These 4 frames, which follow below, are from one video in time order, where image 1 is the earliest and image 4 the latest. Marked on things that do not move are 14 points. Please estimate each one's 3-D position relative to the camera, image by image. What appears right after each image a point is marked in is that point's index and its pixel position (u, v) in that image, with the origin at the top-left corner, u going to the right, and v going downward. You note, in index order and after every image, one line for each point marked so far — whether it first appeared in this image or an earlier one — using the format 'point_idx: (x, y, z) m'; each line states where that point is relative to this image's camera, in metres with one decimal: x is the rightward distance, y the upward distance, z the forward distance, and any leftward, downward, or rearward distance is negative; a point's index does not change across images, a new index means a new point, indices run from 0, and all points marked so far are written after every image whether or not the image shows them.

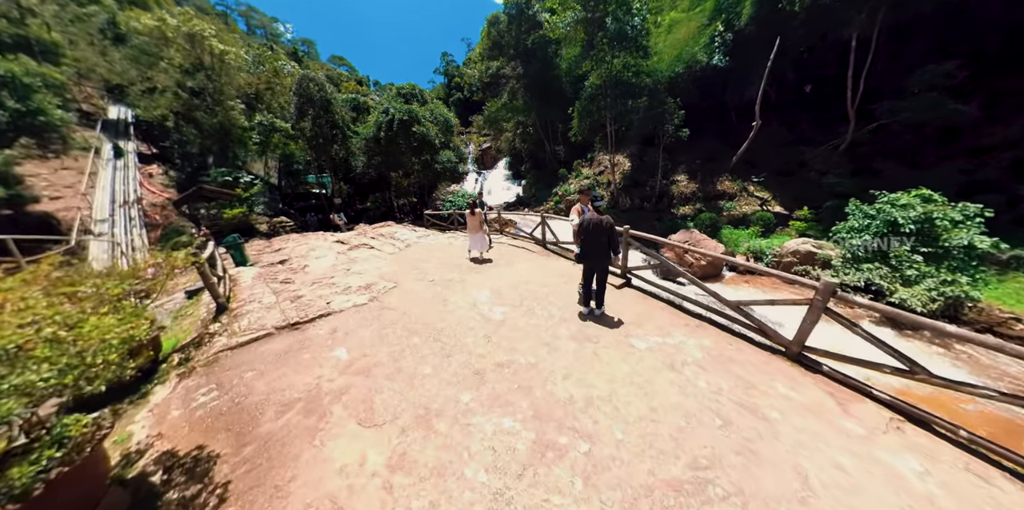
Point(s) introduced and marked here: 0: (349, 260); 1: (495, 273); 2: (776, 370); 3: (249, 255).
0: (-4.2, -0.1, +7.0) m
1: (-0.3, -0.4, +5.6) m
2: (+3.6, -1.6, +3.9) m
3: (-8.3, 0.0, +8.9) m
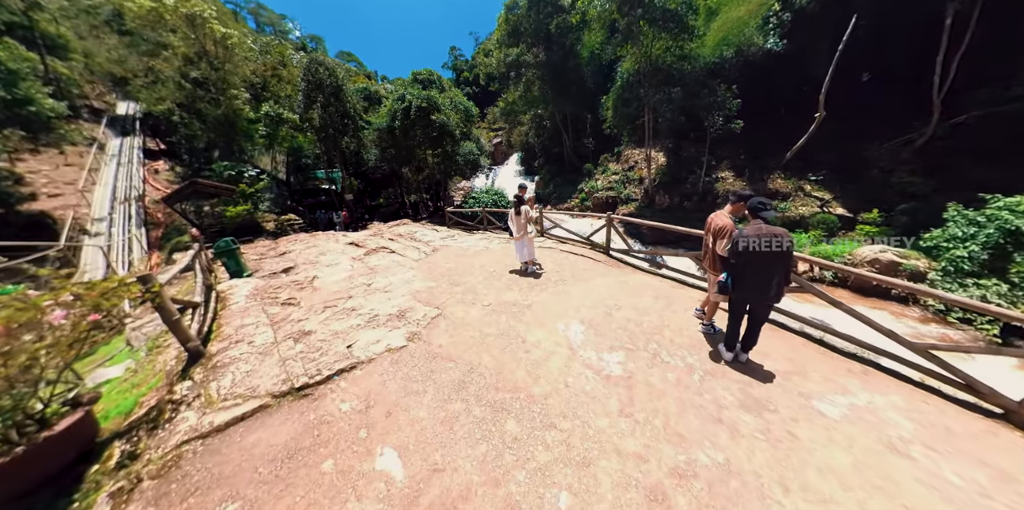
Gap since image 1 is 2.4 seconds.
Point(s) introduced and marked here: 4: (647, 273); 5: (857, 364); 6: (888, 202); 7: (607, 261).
0: (-3.0, -0.3, +5.7) m
1: (+0.8, -0.6, +4.3) m
2: (+4.7, -1.8, +2.5) m
3: (-7.1, -0.1, +7.6) m
4: (+2.5, -0.3, +5.2) m
5: (+4.5, -1.4, +3.6) m
6: (+14.5, +2.0, +10.8) m
7: (+2.0, -0.1, +5.8) m
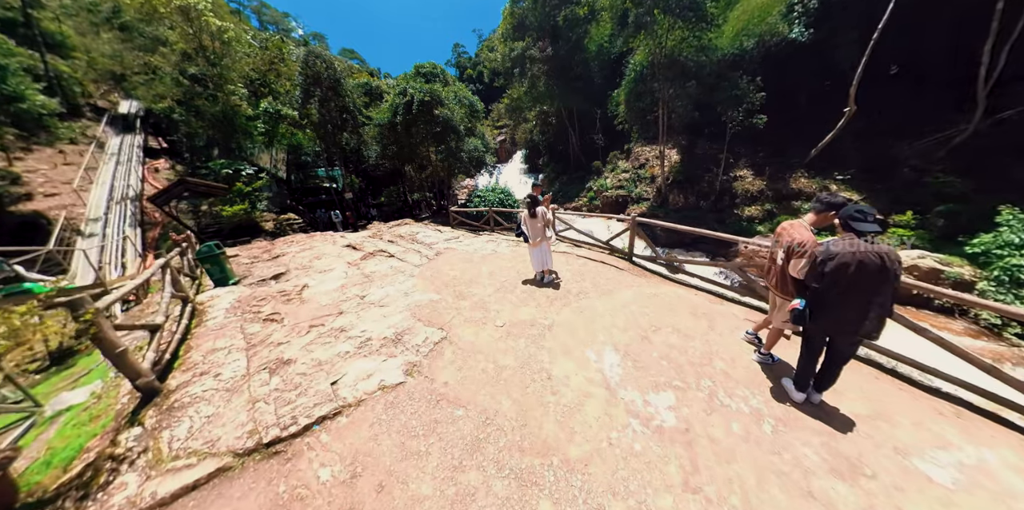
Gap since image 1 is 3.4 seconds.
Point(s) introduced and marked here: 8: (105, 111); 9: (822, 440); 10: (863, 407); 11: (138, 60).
0: (-2.7, -0.4, +5.2) m
1: (+1.1, -0.7, +3.7) m
2: (+4.9, -2.0, +1.9) m
3: (-6.8, -0.2, +7.1) m
4: (+2.8, -0.5, +4.6) m
5: (+4.7, -1.6, +3.0) m
6: (+14.8, +1.9, +10.1) m
7: (+2.2, -0.3, +5.2) m
8: (-29.2, +10.3, +19.9) m
9: (+2.4, -1.5, +2.2) m
10: (+3.6, -1.5, +2.8) m
11: (-20.6, +10.7, +15.4) m
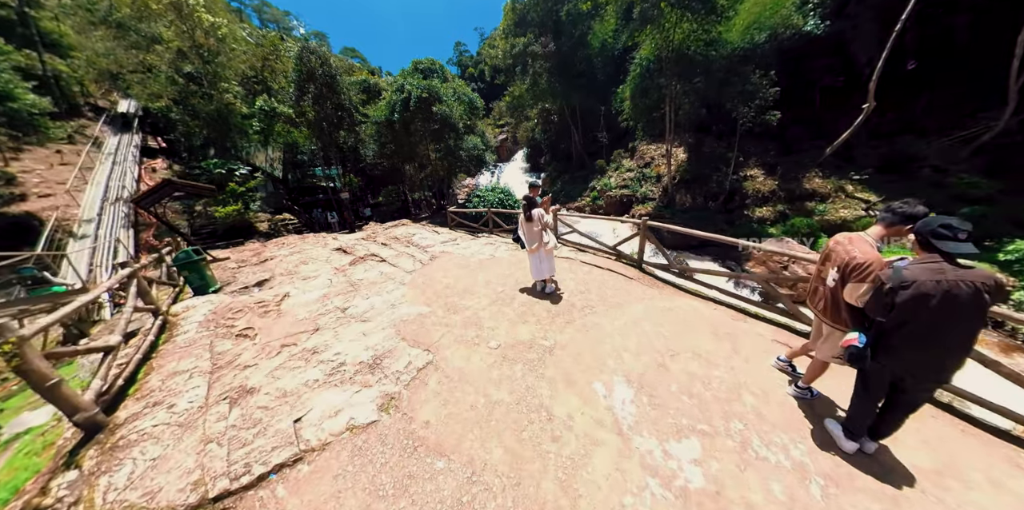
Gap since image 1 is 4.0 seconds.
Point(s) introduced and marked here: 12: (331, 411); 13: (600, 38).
0: (-2.8, -0.5, +4.8) m
1: (+1.0, -0.9, +3.3) m
2: (+4.9, -2.1, +1.5) m
3: (-6.8, -0.3, +6.8) m
4: (+2.7, -0.6, +4.2) m
5: (+4.7, -1.7, +2.6) m
6: (+14.8, +1.8, +9.6) m
7: (+2.2, -0.4, +4.8) m
8: (-29.1, +10.3, +19.7) m
9: (+2.4, -1.6, +1.8) m
10: (+3.5, -1.6, +2.4) m
11: (-20.5, +10.7, +15.1) m
12: (-1.4, -1.2, +2.3) m
13: (+5.5, +13.5, +17.4) m
